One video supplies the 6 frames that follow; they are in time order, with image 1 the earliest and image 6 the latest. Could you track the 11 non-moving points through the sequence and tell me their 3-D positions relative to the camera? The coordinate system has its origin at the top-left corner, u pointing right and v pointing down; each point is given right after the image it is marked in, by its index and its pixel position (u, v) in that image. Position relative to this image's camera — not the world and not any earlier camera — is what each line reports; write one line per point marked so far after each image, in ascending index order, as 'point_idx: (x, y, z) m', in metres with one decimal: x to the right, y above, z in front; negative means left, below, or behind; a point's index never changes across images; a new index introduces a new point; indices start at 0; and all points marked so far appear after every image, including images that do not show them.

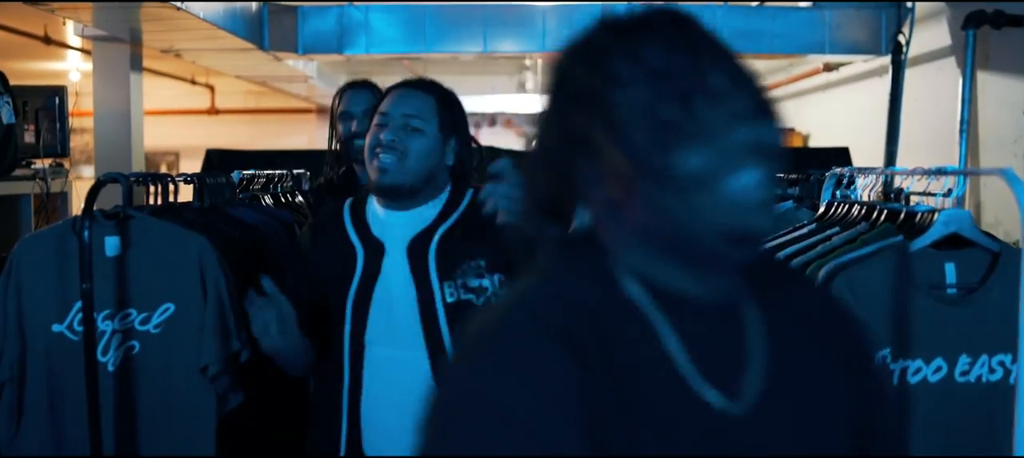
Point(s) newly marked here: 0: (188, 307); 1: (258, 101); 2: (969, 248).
0: (-0.4, -0.1, +1.7) m
1: (-1.8, +0.9, +9.5) m
2: (+0.5, 0.0, +1.6) m
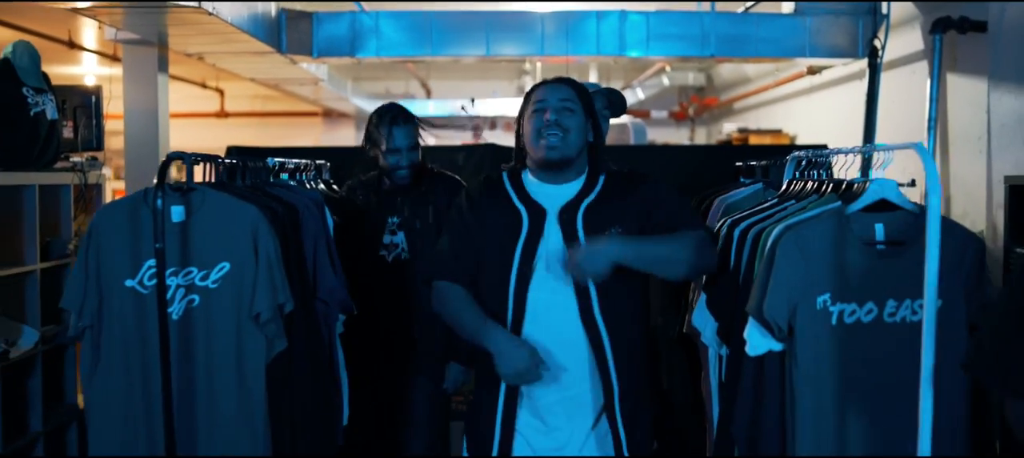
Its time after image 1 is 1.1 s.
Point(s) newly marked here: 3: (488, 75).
0: (-0.4, -0.1, +2.1) m
1: (-1.8, +0.9, +9.8) m
2: (+0.5, 0.0, +1.9) m
3: (-0.2, +1.0, +8.9) m
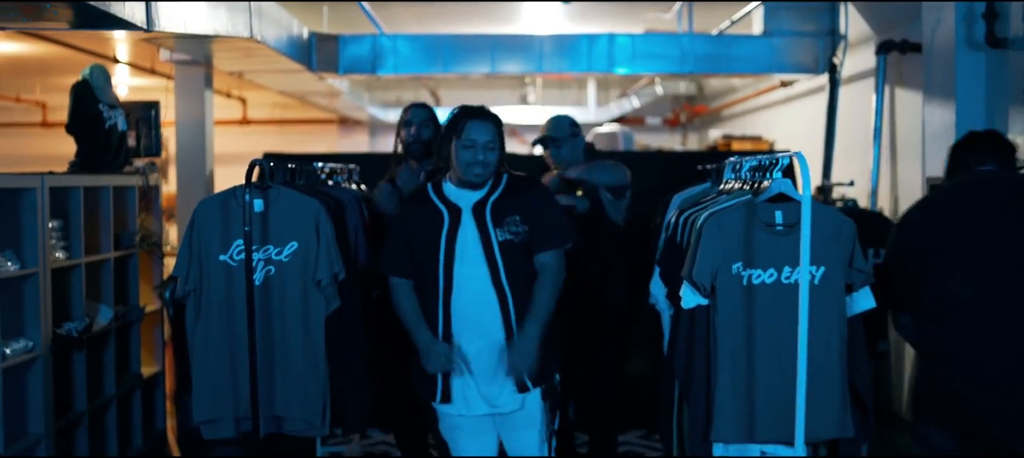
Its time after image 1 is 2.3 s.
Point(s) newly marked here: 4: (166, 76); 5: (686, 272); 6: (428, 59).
0: (-0.4, 0.0, +2.7) m
1: (-1.8, +0.9, +10.5) m
2: (+0.5, +0.1, +2.5) m
3: (-0.1, +1.0, +9.6) m
4: (-2.2, +1.0, +8.5) m
5: (+0.3, -0.1, +2.5) m
6: (-0.4, +0.7, +5.9) m
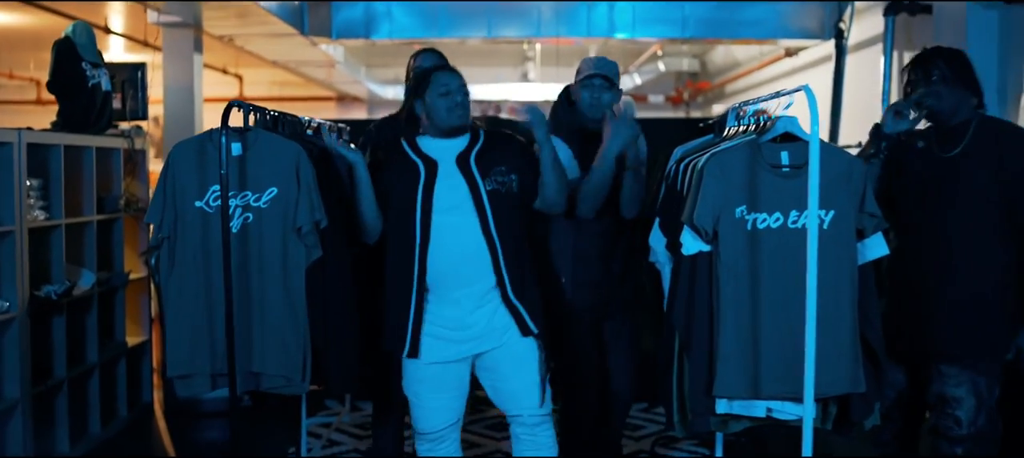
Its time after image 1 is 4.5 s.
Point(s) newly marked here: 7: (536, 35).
0: (-0.4, +0.1, +2.6) m
1: (-1.8, +1.1, +10.3) m
2: (+0.5, +0.2, +2.4) m
3: (-0.1, +1.2, +9.4) m
4: (-2.2, +1.1, +8.4) m
5: (+0.3, 0.0, +2.4) m
6: (-0.4, +0.9, +5.7) m
7: (+0.1, +0.8, +5.7) m
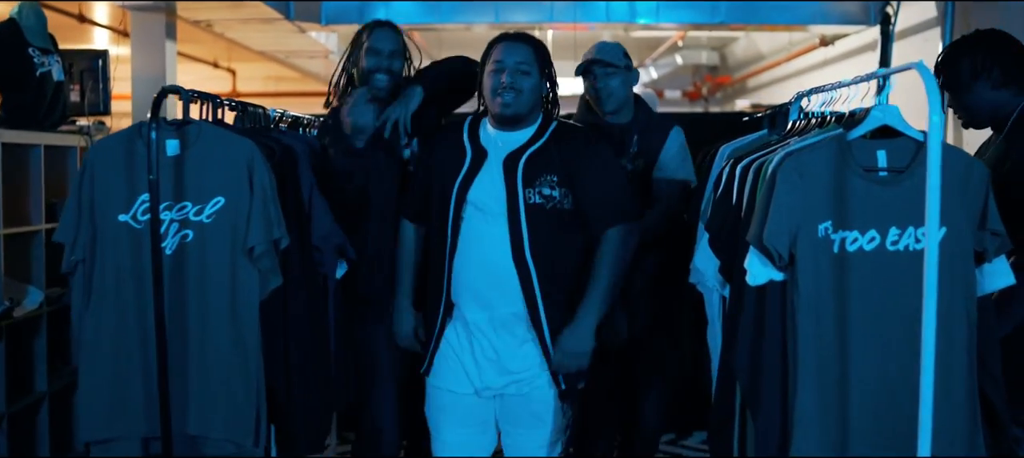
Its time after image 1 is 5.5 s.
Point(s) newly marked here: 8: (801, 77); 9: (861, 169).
0: (-0.4, 0.0, +2.0) m
1: (-1.7, +1.1, +9.8) m
2: (+0.5, +0.1, +1.8) m
3: (-0.1, +1.2, +8.8) m
4: (-2.2, +1.1, +7.9) m
5: (+0.3, 0.0, +1.8) m
6: (-0.3, +0.9, +5.2) m
7: (+0.1, +0.8, +5.2) m
8: (+1.5, +0.8, +6.9) m
9: (+0.5, +0.1, +1.8) m
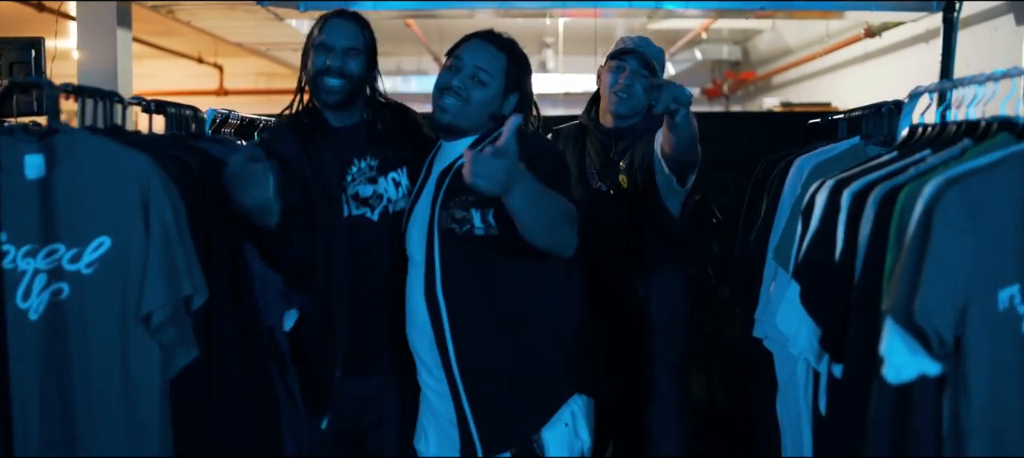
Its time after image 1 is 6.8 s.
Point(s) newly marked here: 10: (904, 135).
0: (-0.4, 0.0, +1.4) m
1: (-1.7, +1.0, +9.2) m
2: (+0.5, +0.1, +1.2) m
3: (0.0, +1.1, +8.2) m
4: (-2.1, +1.1, +7.2) m
5: (+0.3, -0.1, +1.2) m
6: (-0.3, +0.8, +4.5) m
7: (+0.2, +0.8, +4.5) m
8: (+1.5, +0.7, +6.2) m
9: (+0.5, 0.0, +1.2) m
10: (+0.5, +0.1, +1.7) m
